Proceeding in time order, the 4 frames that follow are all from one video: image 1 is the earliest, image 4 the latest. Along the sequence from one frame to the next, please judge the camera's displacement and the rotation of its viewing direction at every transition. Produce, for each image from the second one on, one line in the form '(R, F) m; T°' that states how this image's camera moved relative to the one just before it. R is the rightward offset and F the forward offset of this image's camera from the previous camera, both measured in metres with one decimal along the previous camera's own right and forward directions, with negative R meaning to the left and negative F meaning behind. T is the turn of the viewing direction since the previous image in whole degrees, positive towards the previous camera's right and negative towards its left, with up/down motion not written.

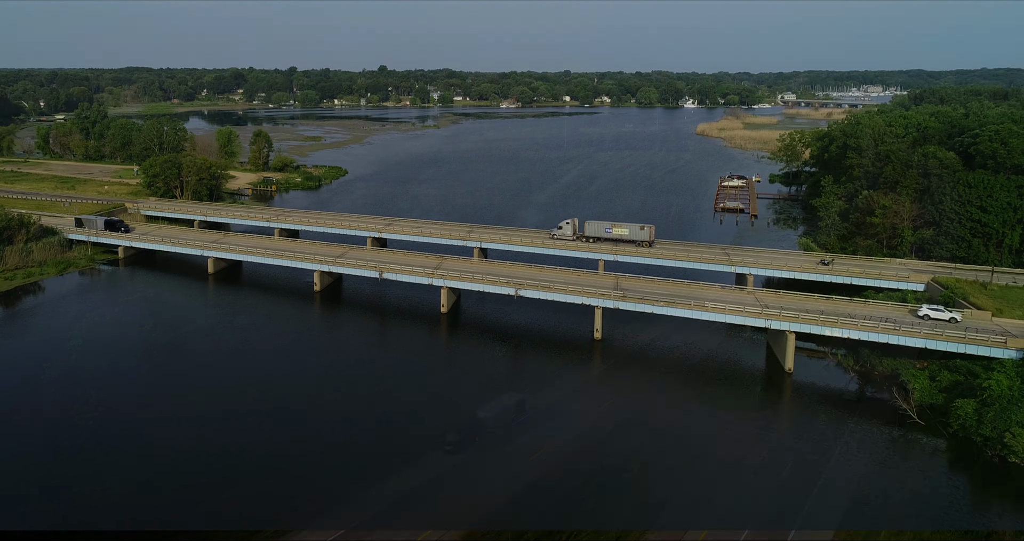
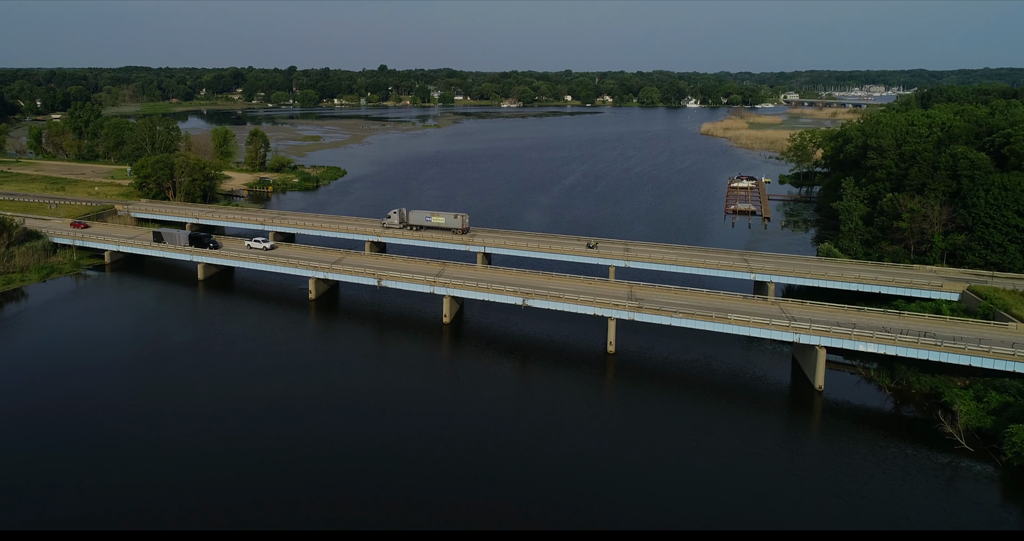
(-0.3, +2.2) m; 0°
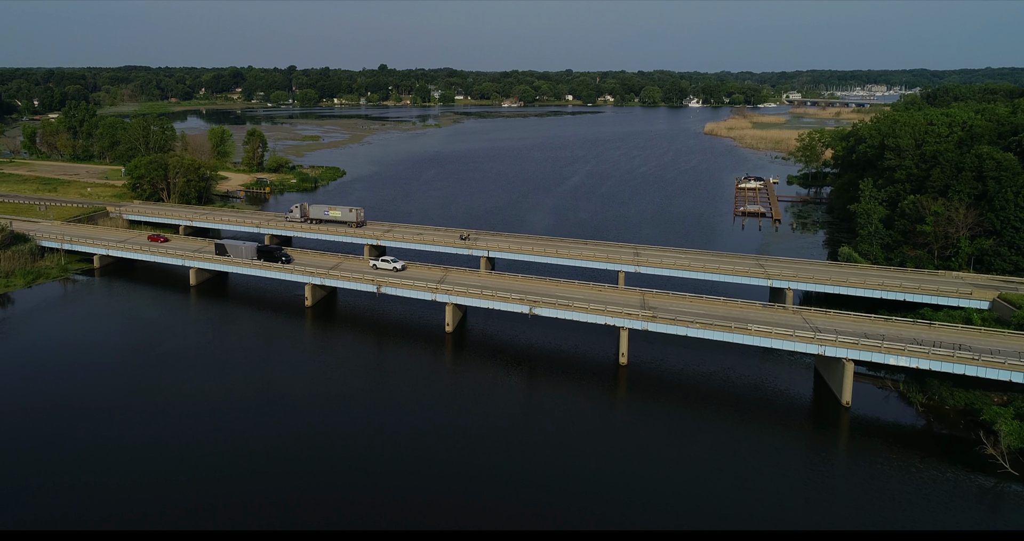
(-0.3, +1.7) m; 0°
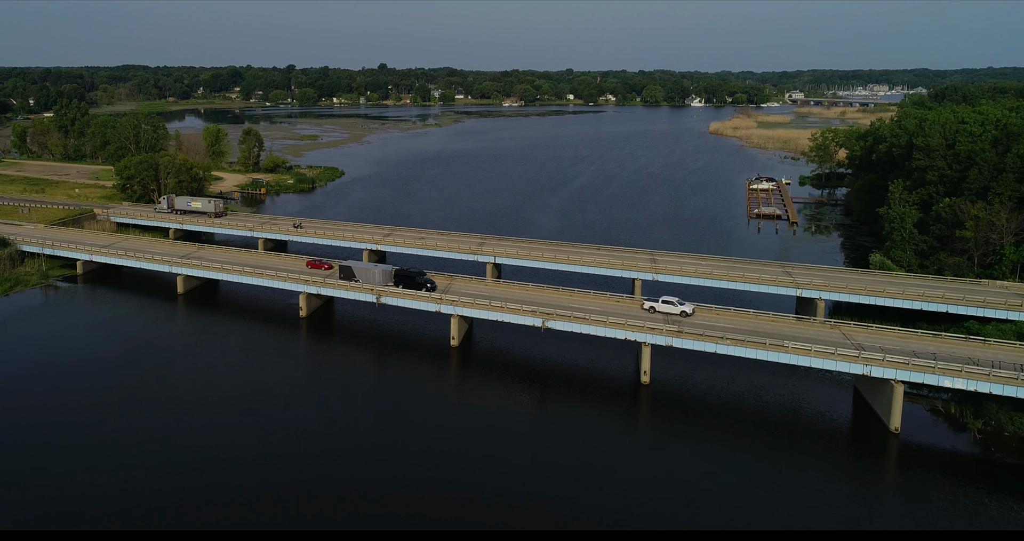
(-0.5, +2.5) m; 0°
